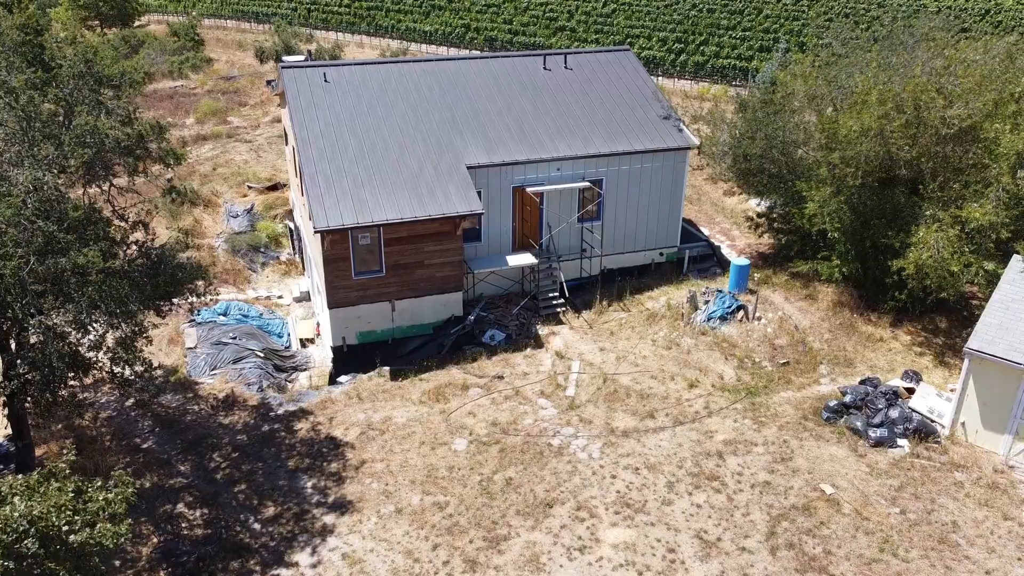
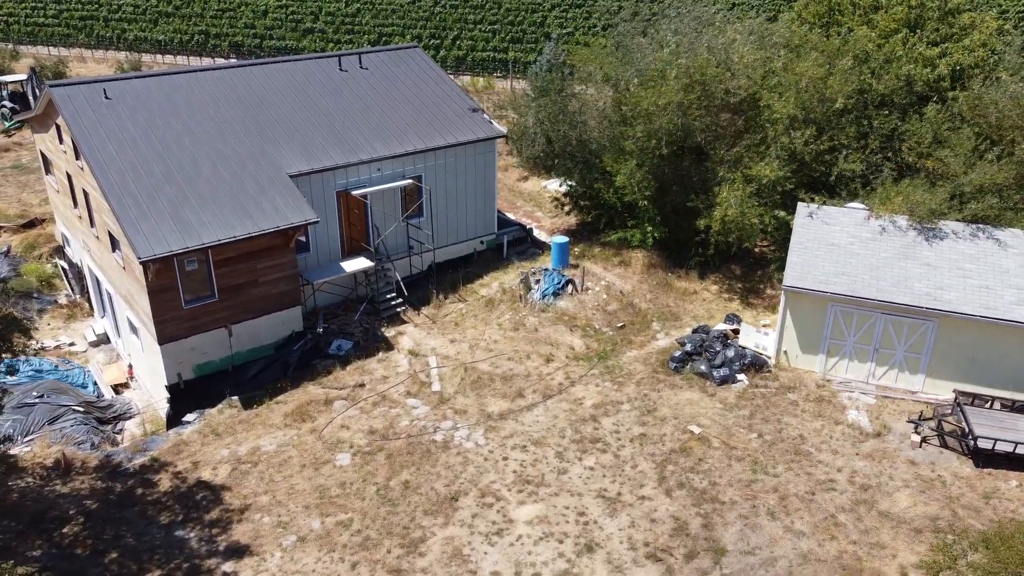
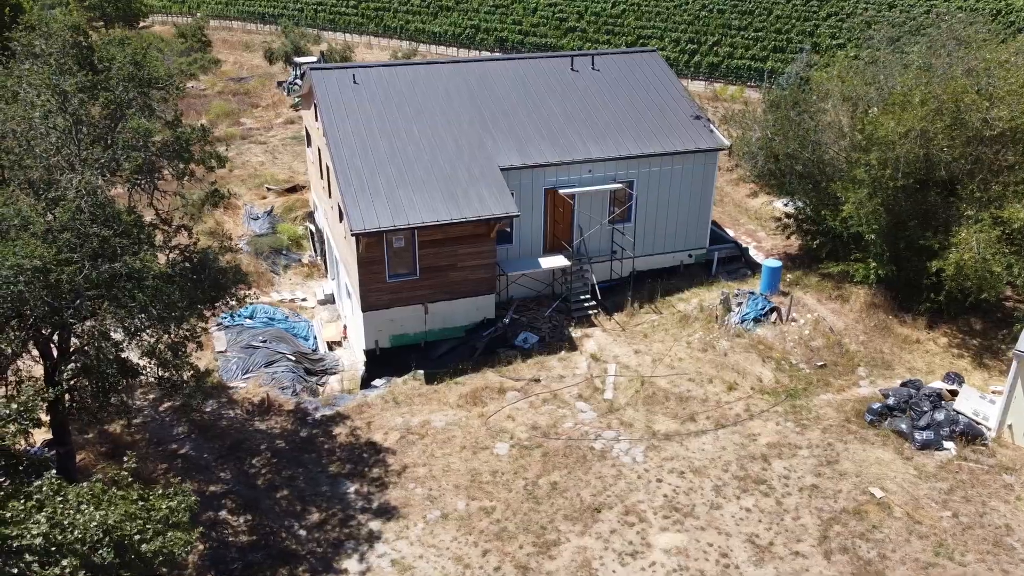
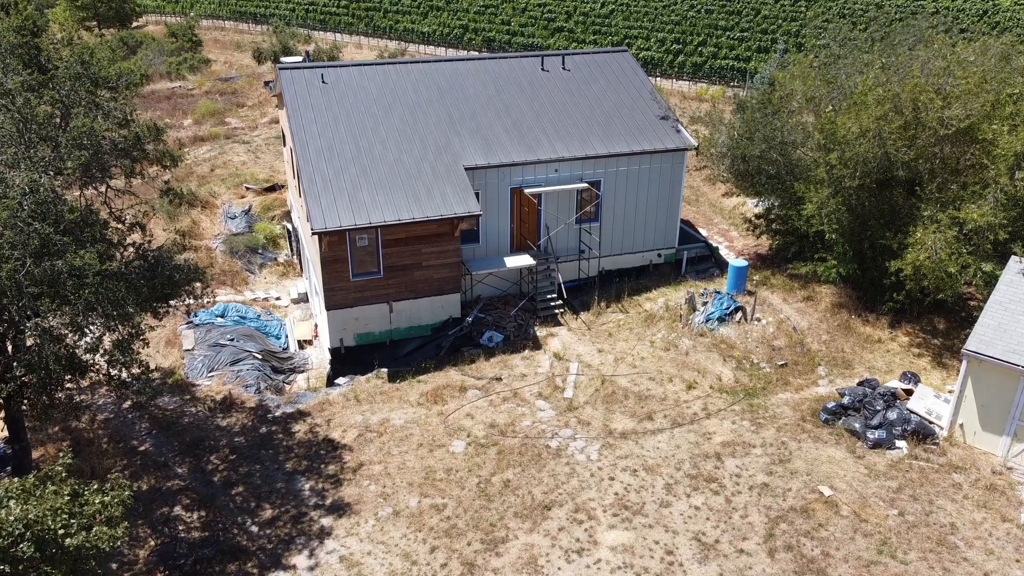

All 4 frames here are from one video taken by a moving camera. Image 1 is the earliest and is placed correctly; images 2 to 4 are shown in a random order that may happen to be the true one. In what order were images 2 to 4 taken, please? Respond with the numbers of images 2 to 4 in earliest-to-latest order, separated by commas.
4, 3, 2
